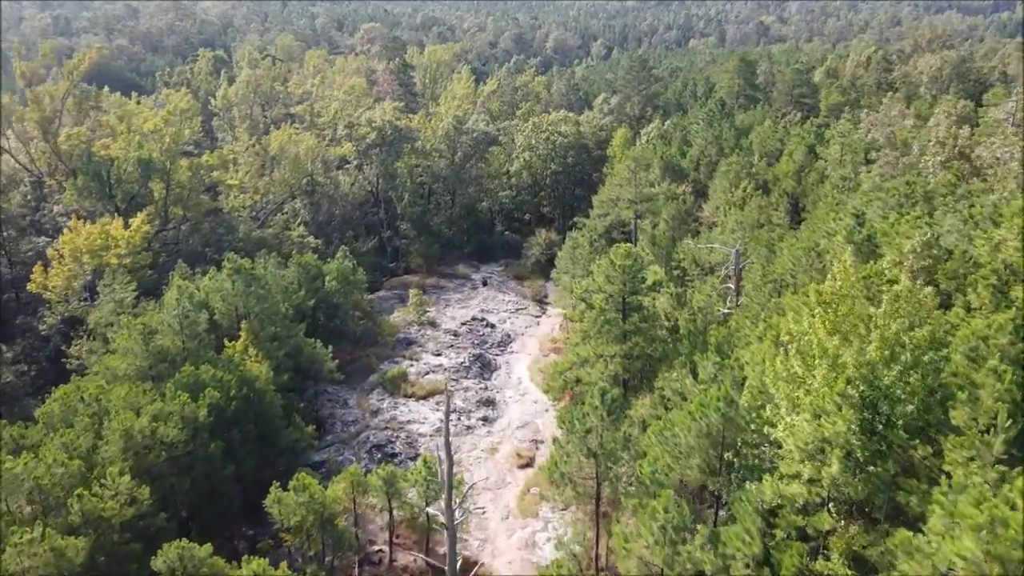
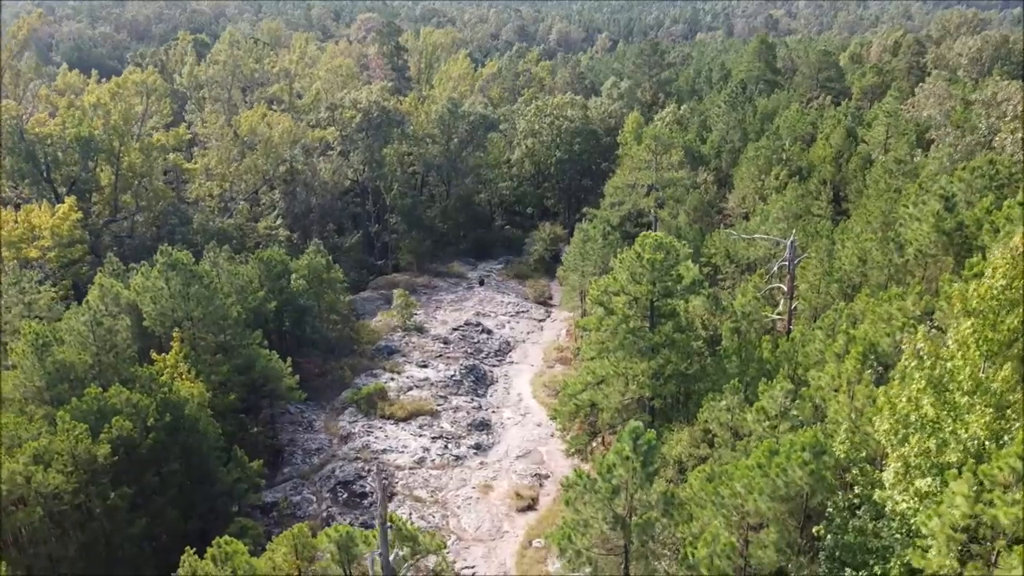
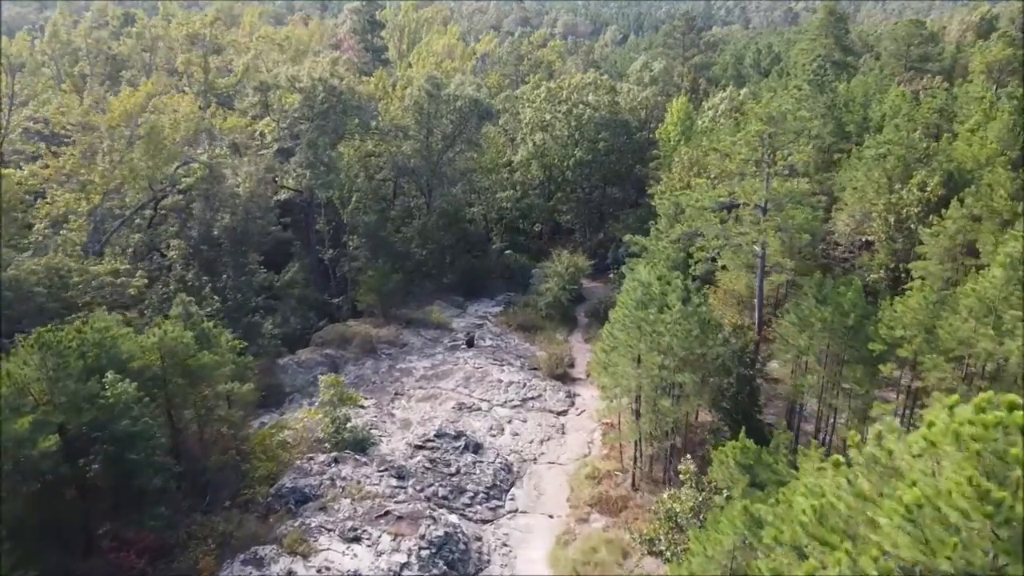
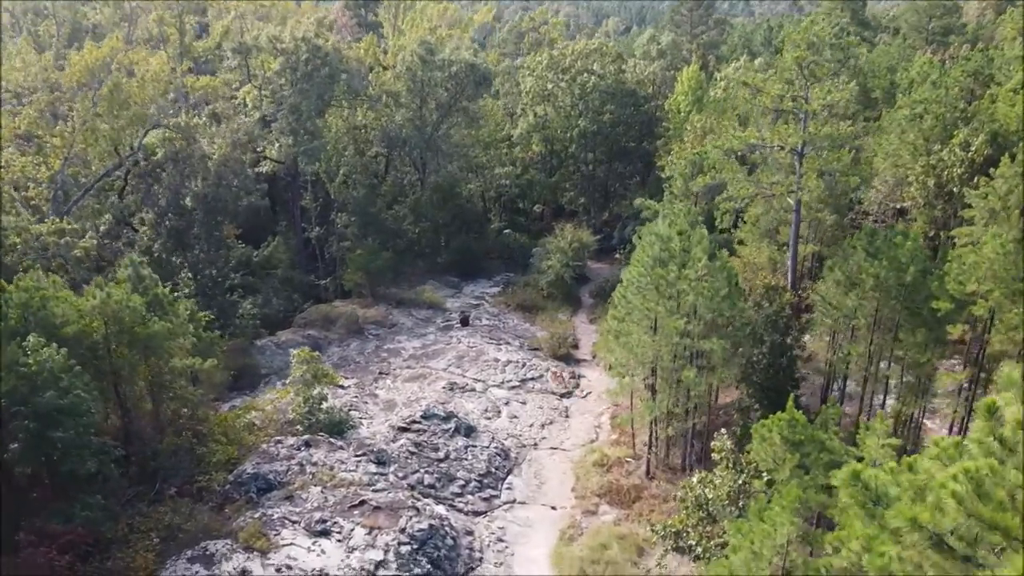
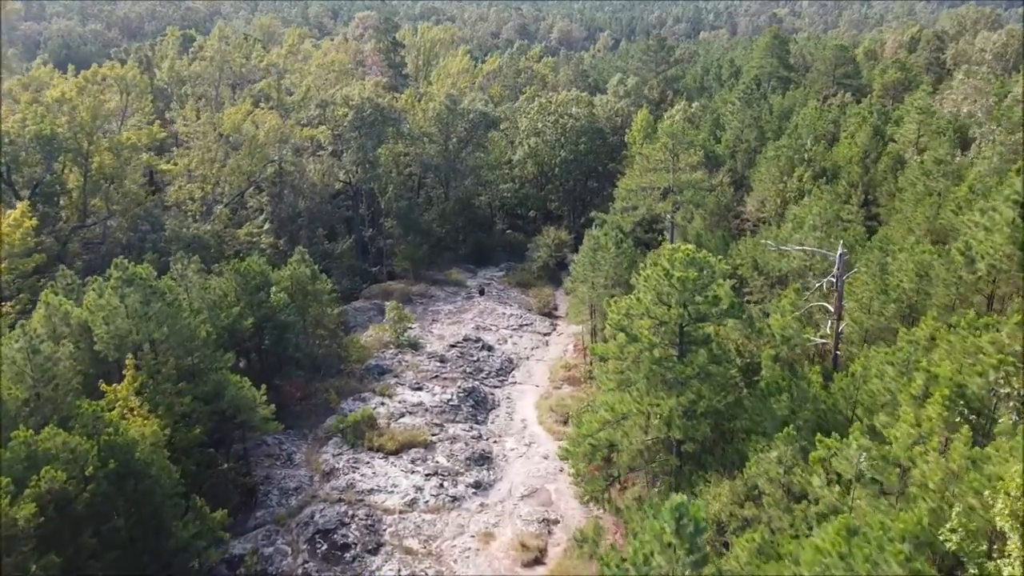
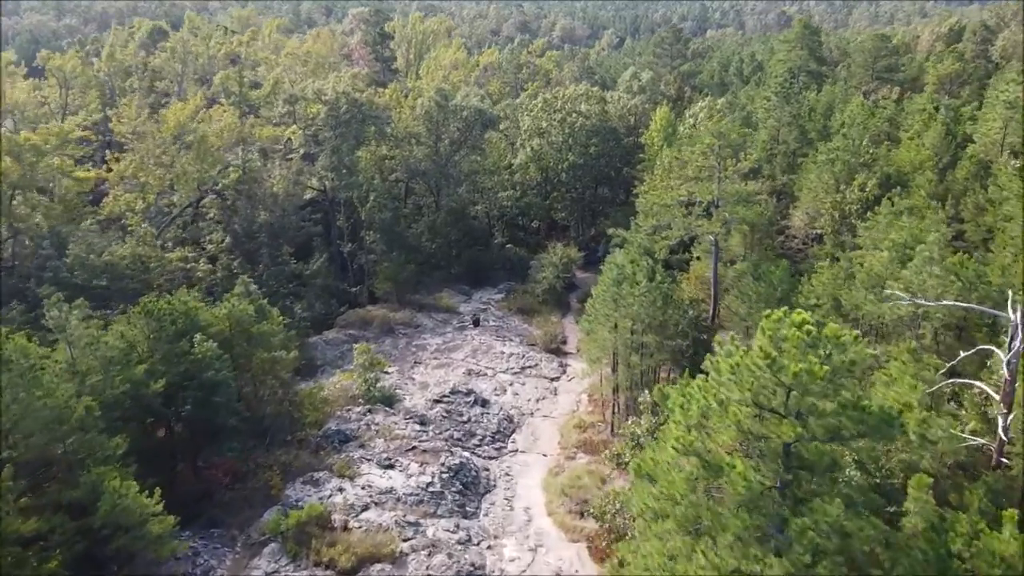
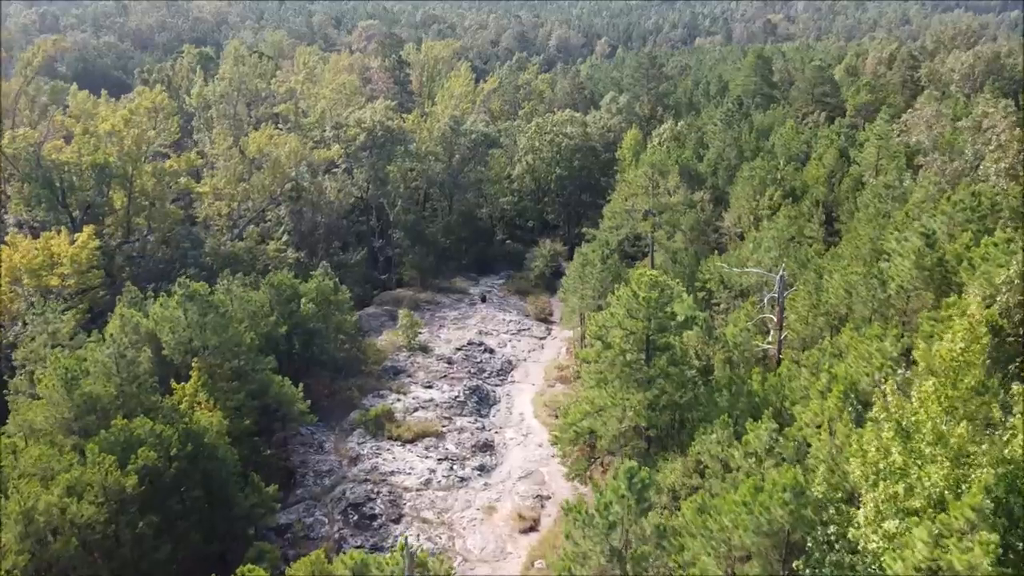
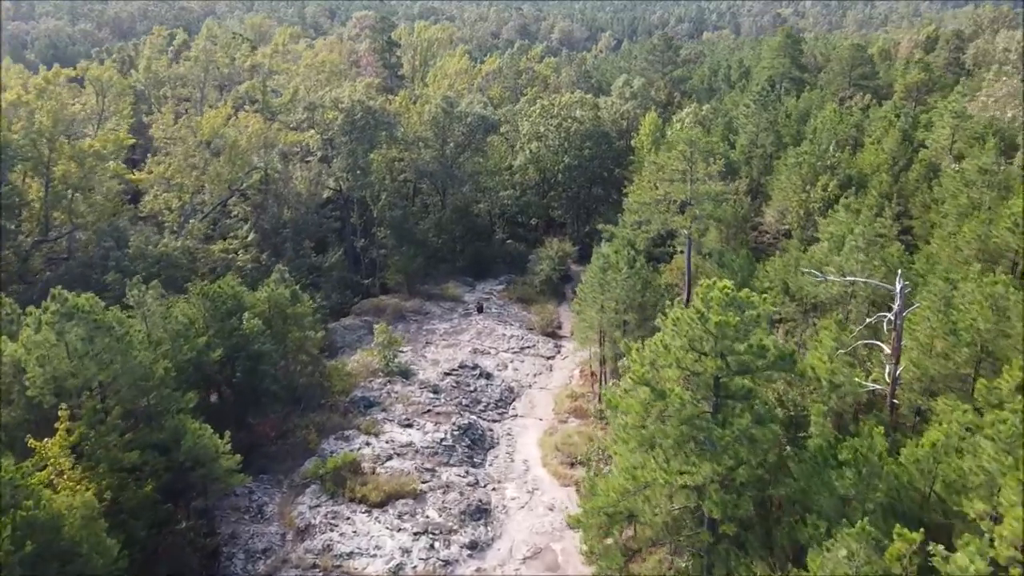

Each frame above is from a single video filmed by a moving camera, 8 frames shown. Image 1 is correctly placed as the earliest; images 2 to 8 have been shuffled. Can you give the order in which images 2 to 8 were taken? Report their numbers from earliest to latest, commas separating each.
7, 2, 5, 8, 6, 3, 4
